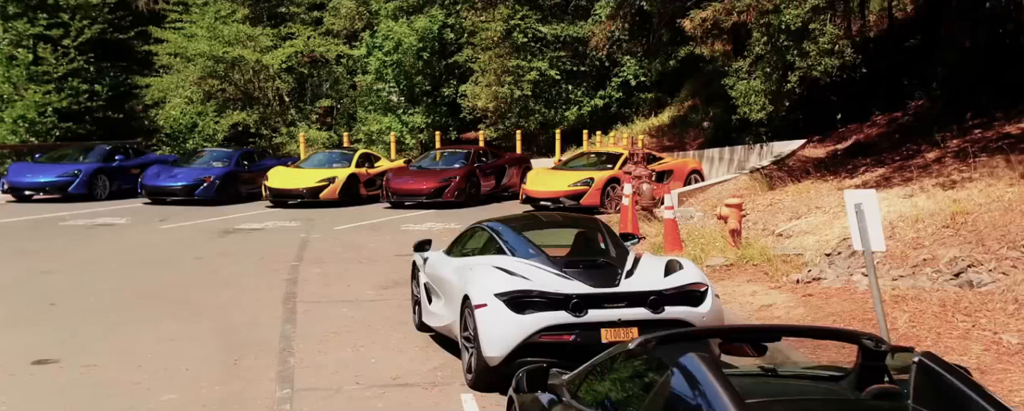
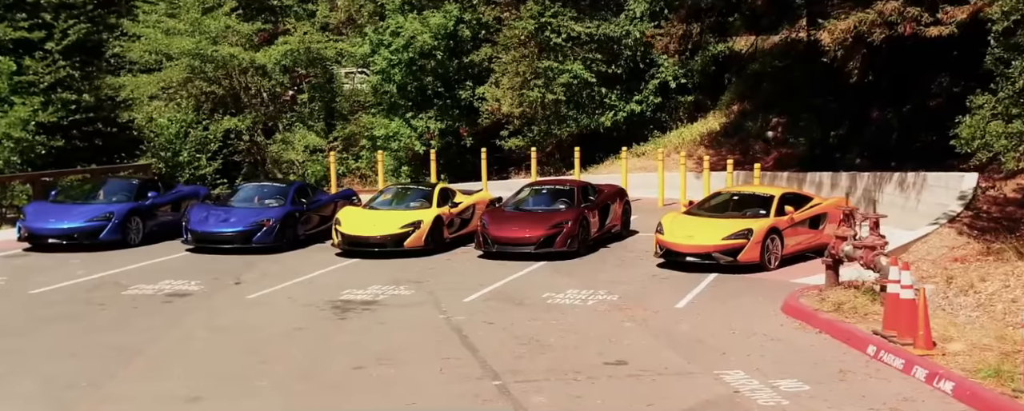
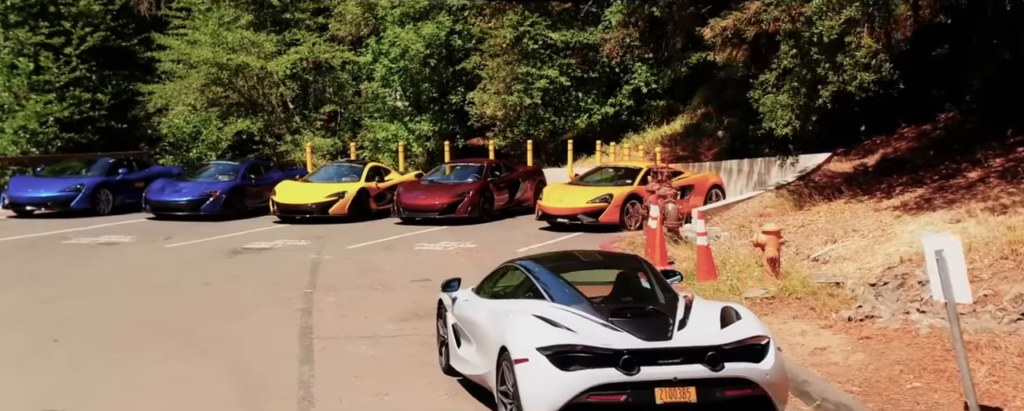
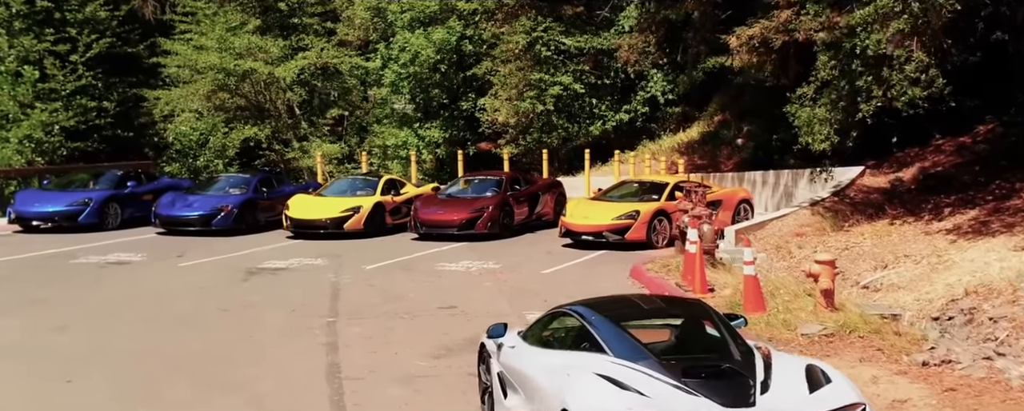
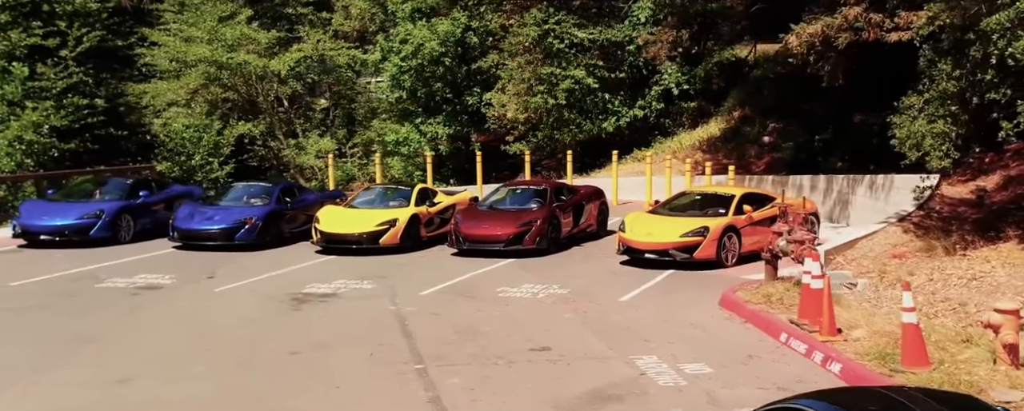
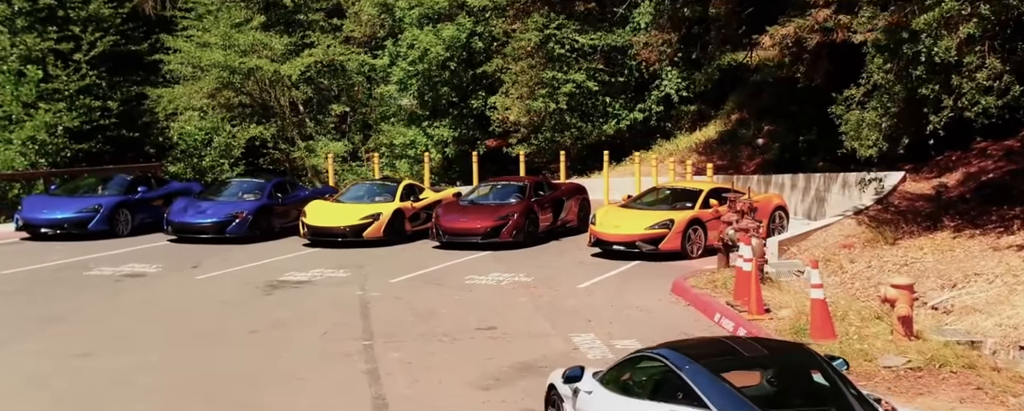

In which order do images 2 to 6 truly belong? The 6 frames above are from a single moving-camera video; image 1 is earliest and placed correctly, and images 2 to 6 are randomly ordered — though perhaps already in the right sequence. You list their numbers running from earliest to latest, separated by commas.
3, 4, 6, 5, 2
